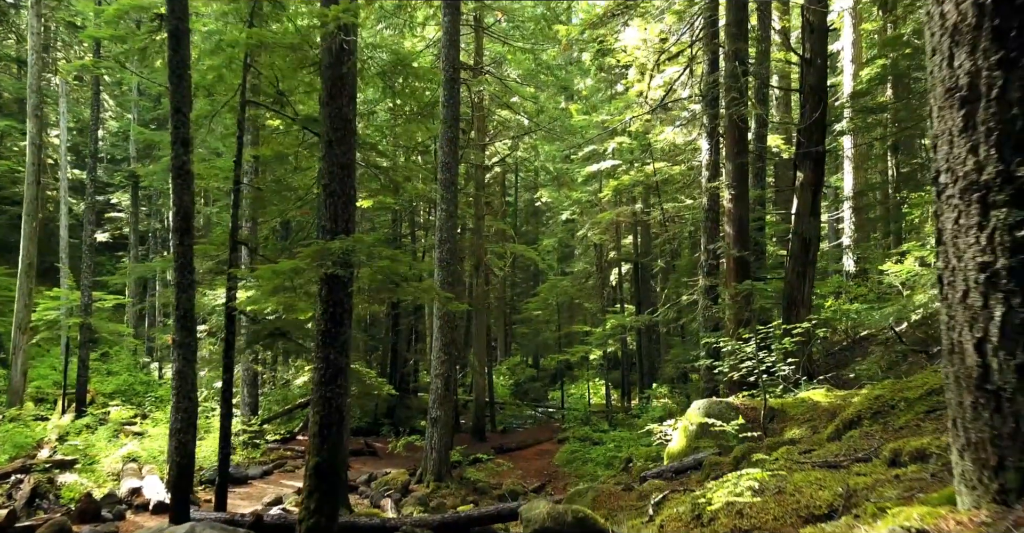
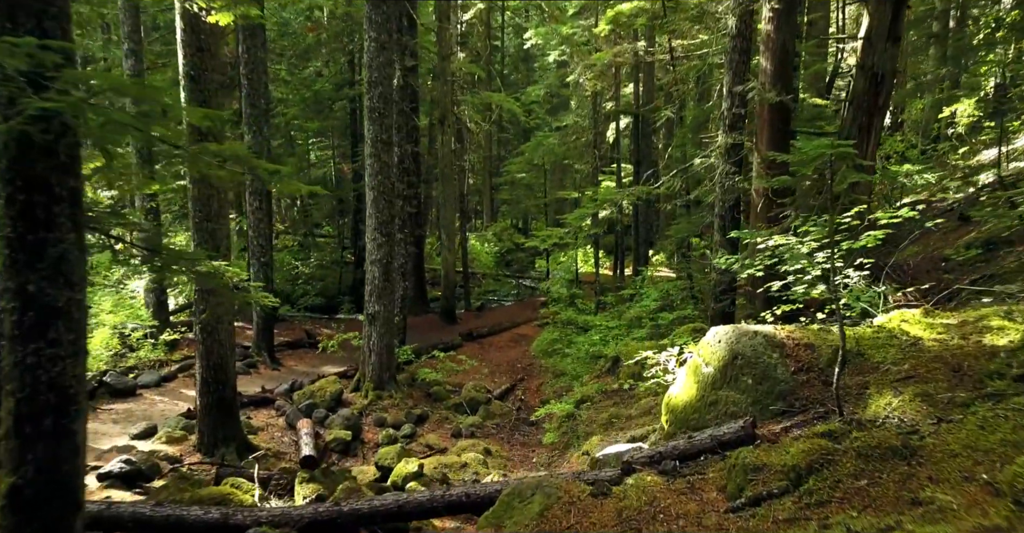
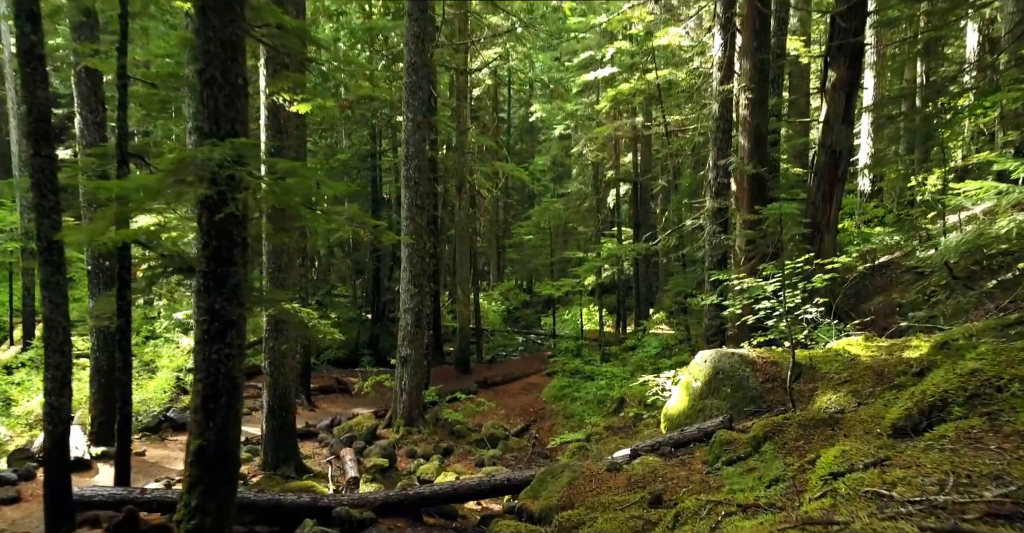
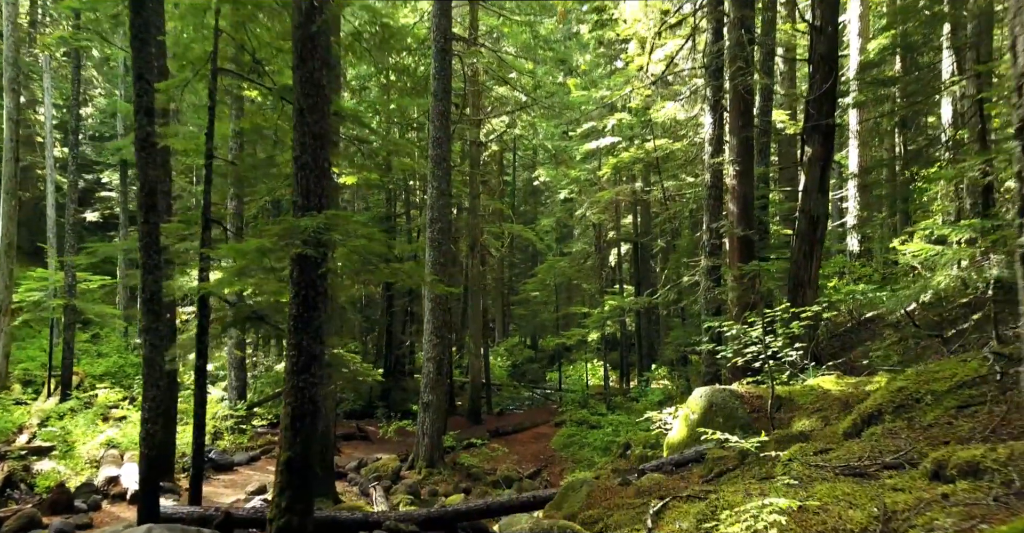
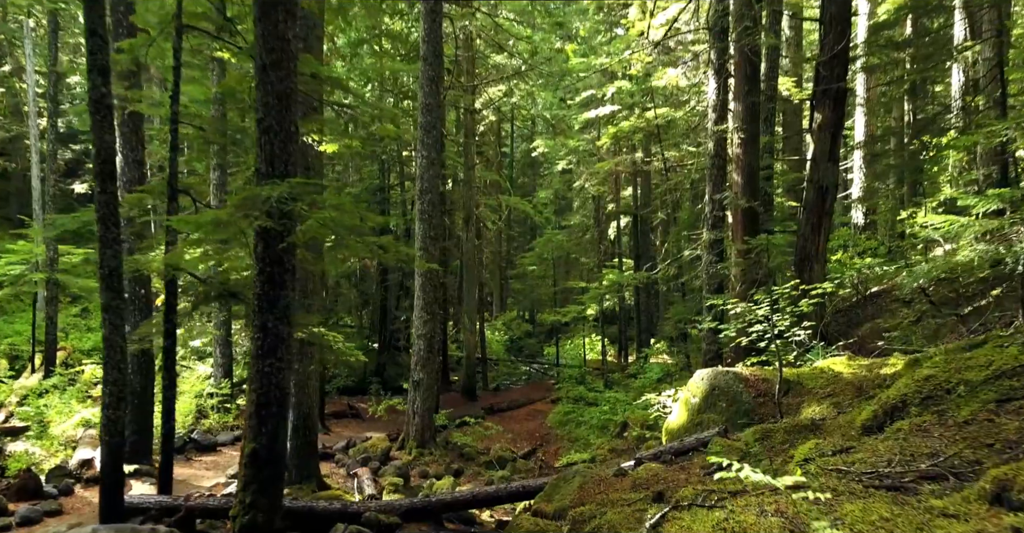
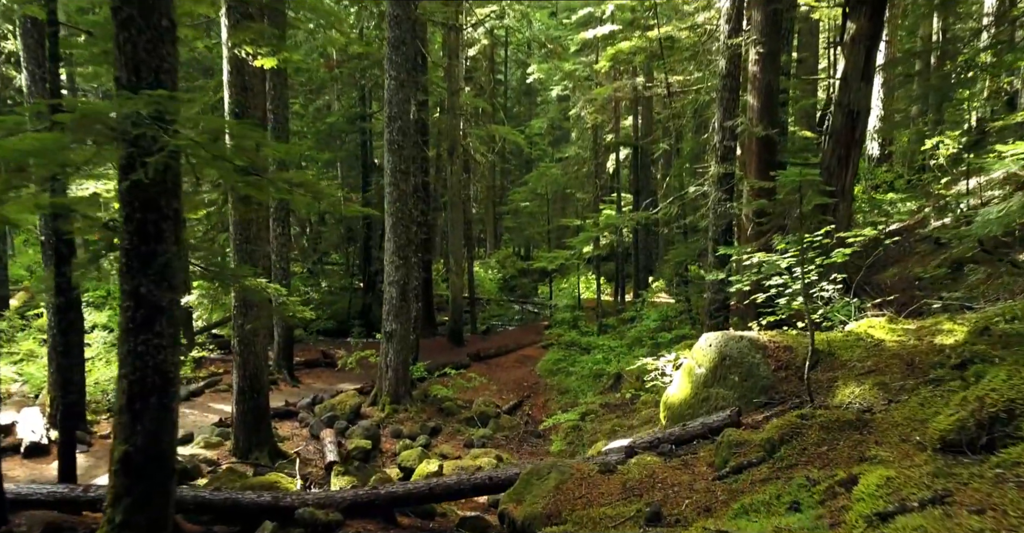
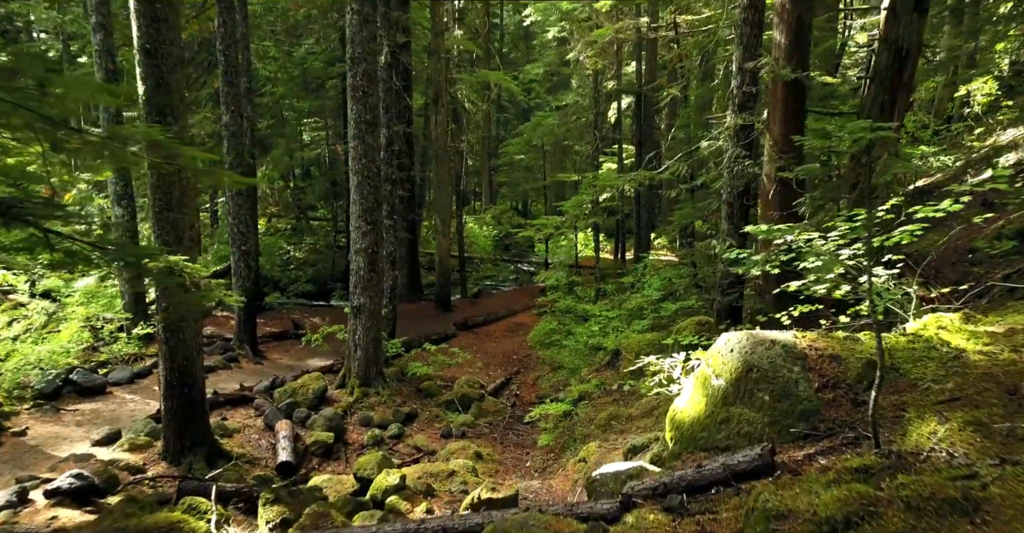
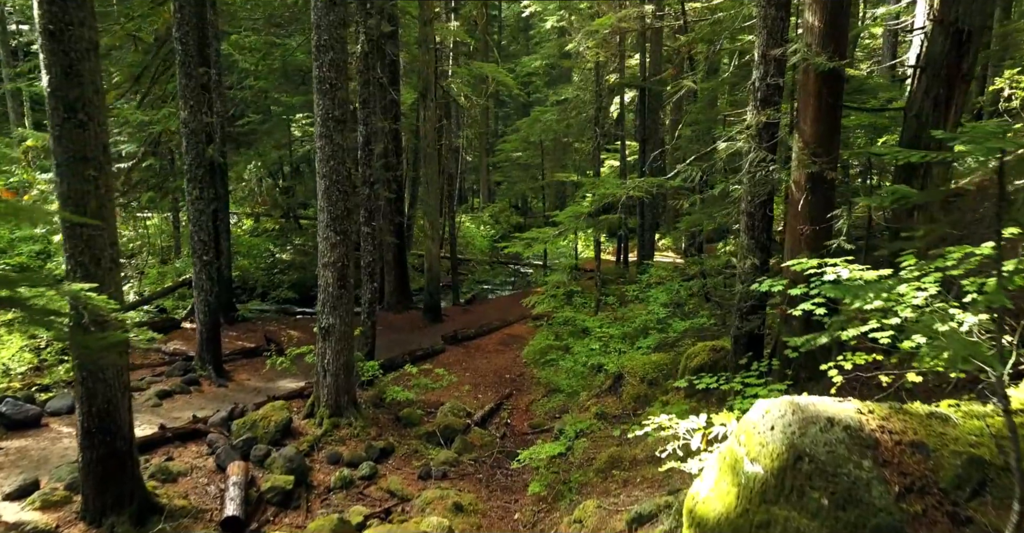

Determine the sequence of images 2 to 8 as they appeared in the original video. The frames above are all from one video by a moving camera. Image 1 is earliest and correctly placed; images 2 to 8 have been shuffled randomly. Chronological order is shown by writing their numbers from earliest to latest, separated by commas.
4, 5, 3, 6, 2, 7, 8
